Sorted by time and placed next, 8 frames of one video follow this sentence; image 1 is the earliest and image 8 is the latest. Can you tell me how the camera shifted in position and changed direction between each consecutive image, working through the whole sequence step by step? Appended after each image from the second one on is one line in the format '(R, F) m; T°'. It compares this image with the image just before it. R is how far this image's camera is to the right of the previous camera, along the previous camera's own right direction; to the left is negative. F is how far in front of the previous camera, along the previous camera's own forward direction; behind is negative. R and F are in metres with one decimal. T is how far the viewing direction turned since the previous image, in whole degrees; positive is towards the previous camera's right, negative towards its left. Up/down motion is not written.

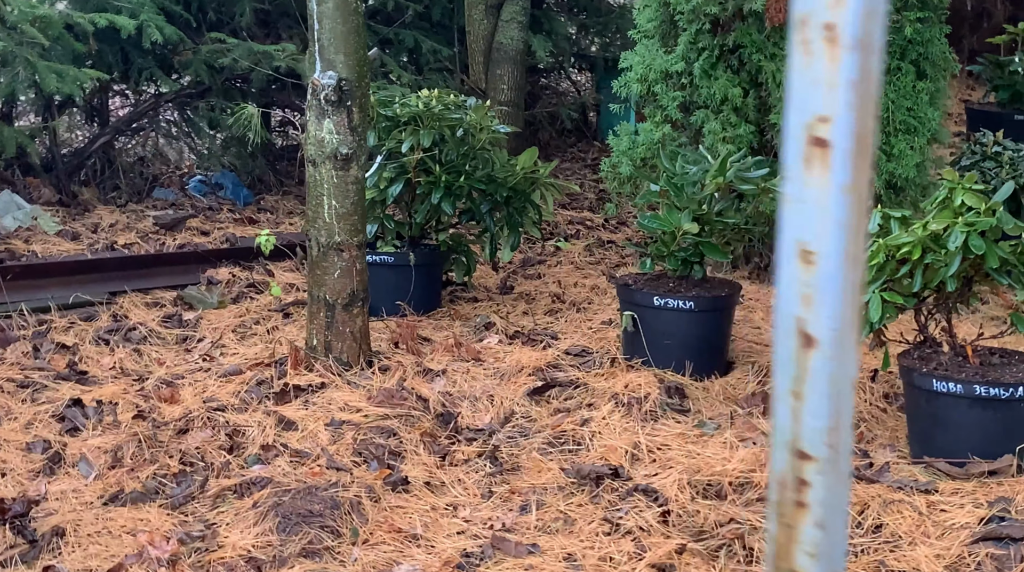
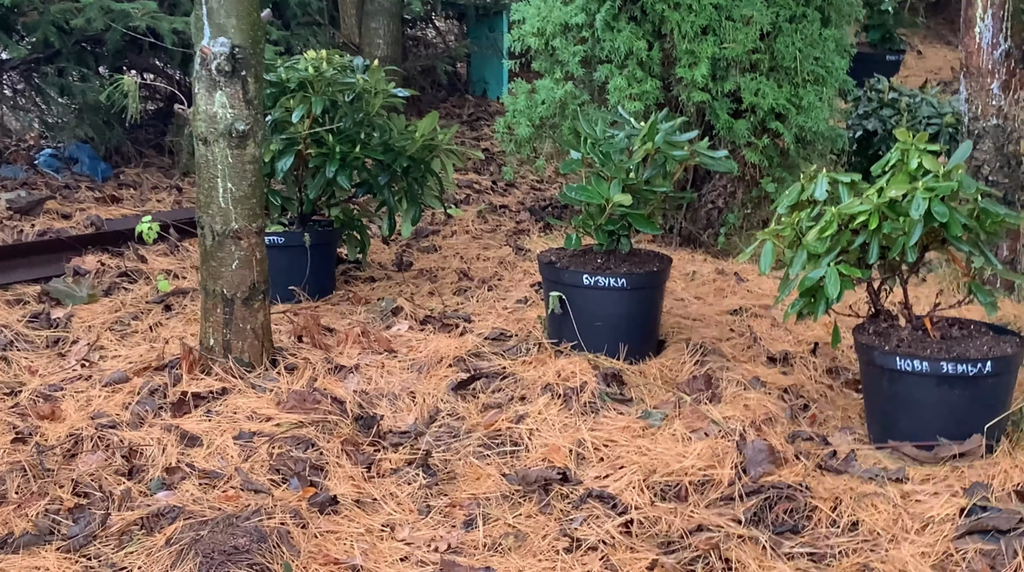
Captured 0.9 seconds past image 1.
(-0.3, +0.4) m; +7°
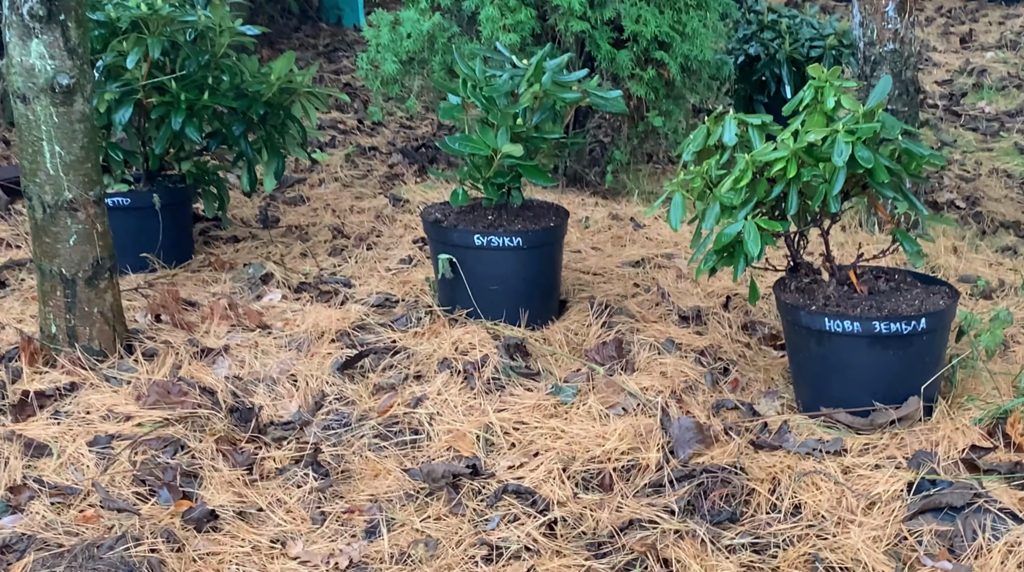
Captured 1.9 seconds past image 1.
(-0.1, +0.5) m; +7°
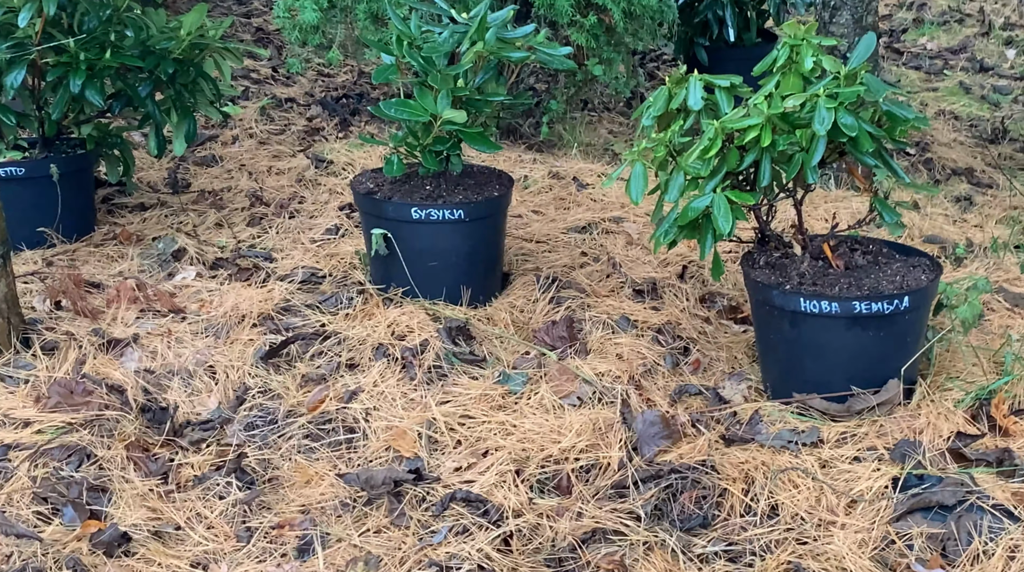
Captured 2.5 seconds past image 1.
(-0.1, +0.4) m; +4°
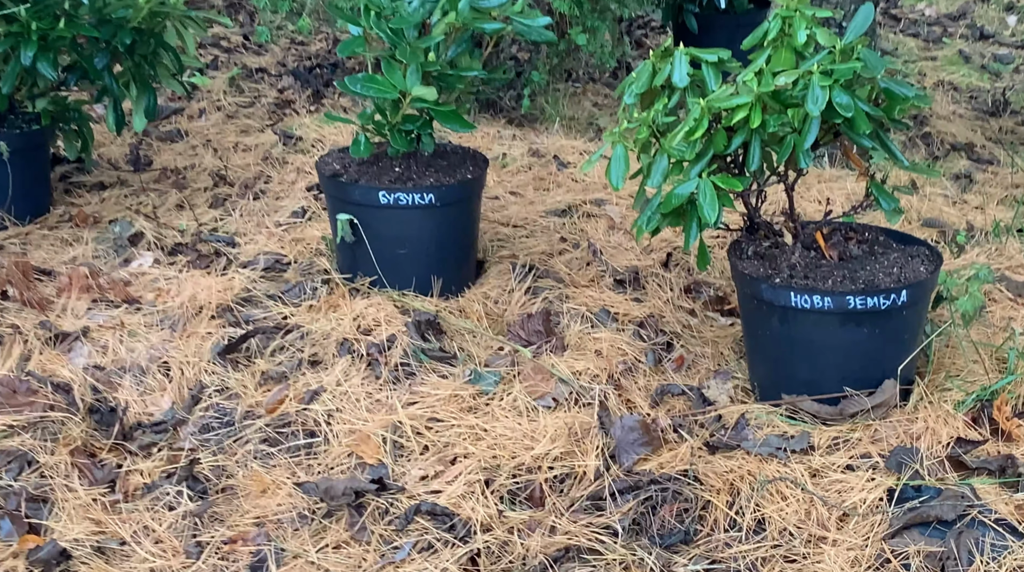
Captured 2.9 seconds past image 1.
(+0.1, +0.2) m; 0°
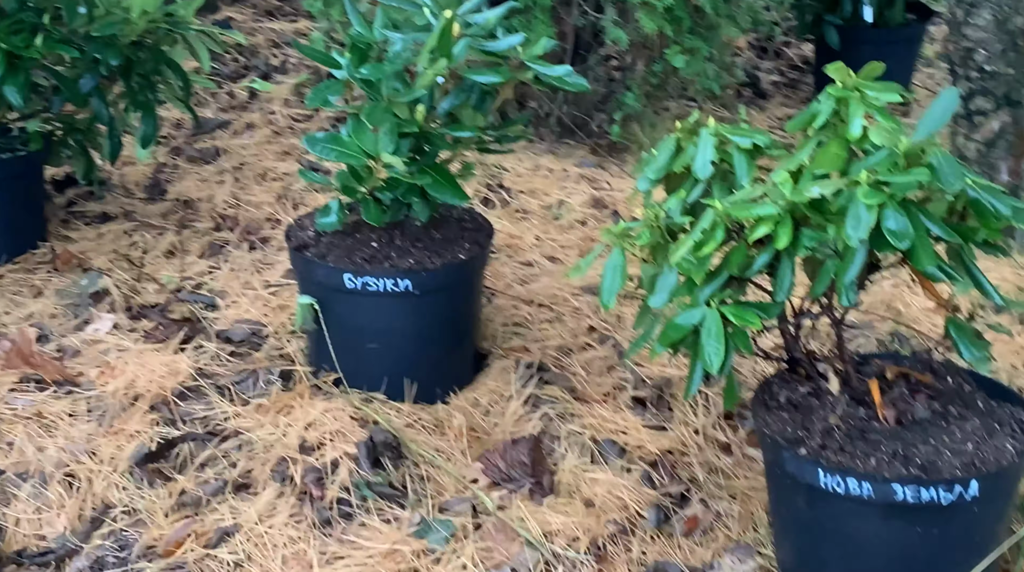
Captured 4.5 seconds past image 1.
(+0.5, +0.8) m; -10°
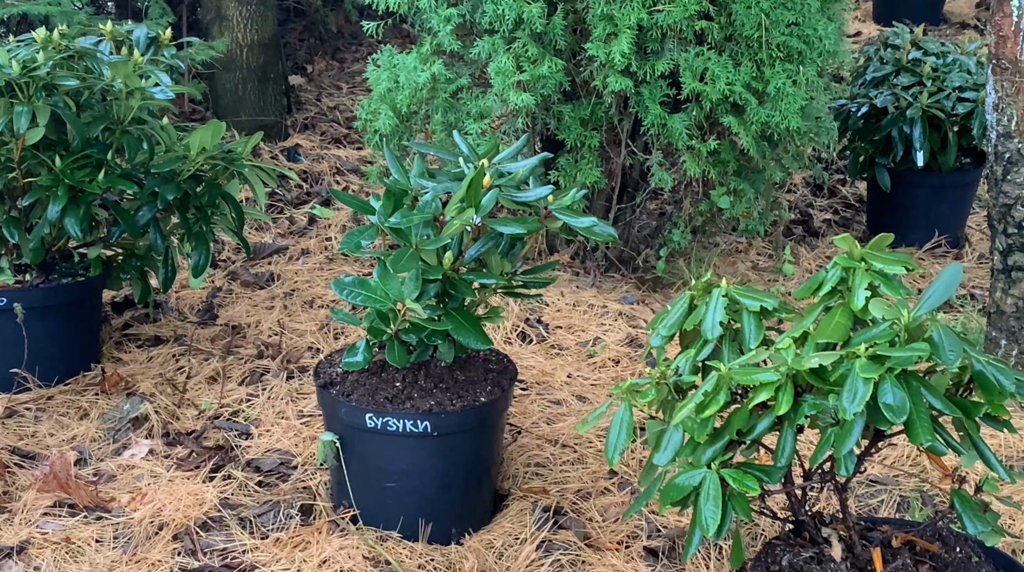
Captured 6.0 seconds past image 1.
(+0.2, 0.0) m; -5°
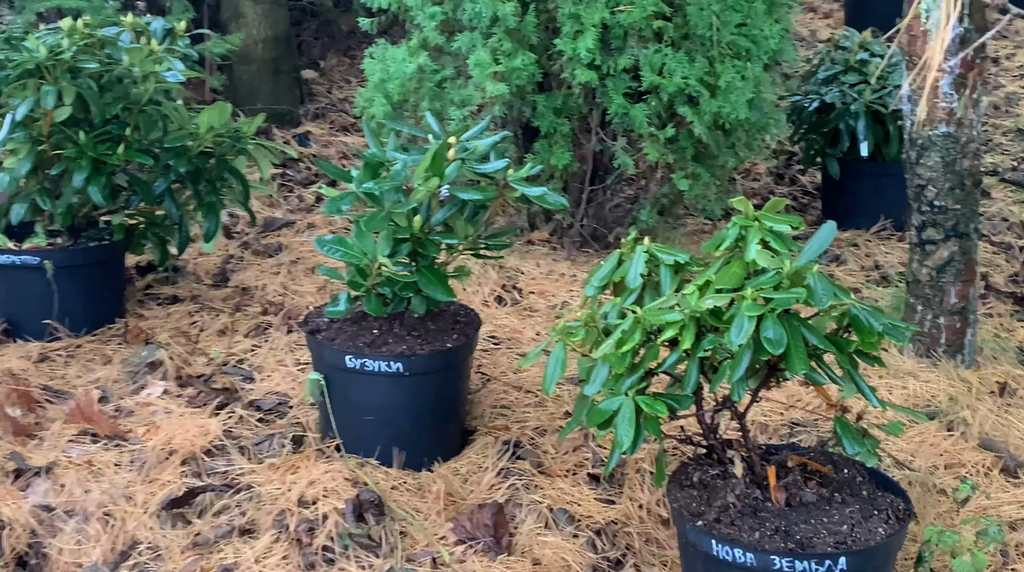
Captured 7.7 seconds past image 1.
(+0.2, -0.5) m; -1°
